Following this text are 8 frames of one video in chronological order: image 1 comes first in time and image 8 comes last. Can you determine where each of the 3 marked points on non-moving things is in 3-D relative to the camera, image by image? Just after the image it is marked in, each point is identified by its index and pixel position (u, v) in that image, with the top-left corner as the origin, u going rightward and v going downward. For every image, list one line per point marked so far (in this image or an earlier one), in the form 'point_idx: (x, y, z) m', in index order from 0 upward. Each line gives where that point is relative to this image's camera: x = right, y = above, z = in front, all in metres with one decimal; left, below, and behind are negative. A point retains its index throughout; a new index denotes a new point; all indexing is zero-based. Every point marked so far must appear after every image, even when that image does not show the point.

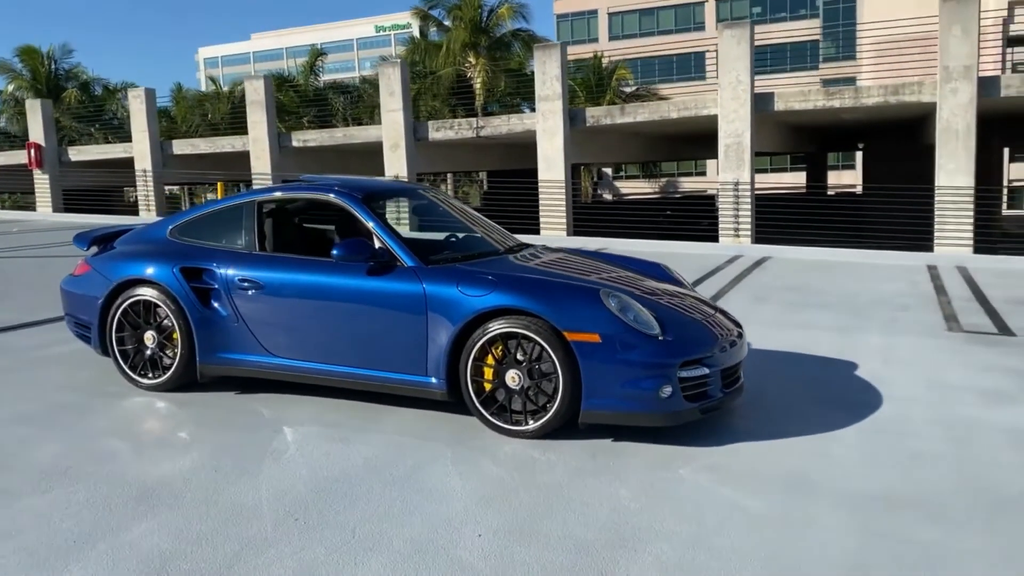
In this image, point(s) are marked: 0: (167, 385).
0: (-1.9, -0.5, +4.7) m
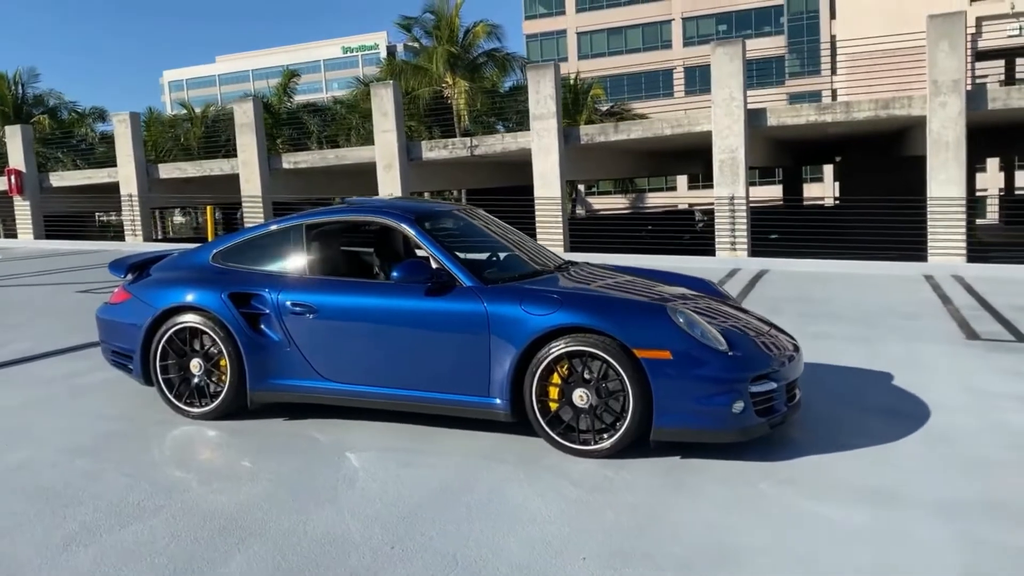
0: (-1.6, -0.7, +4.6) m
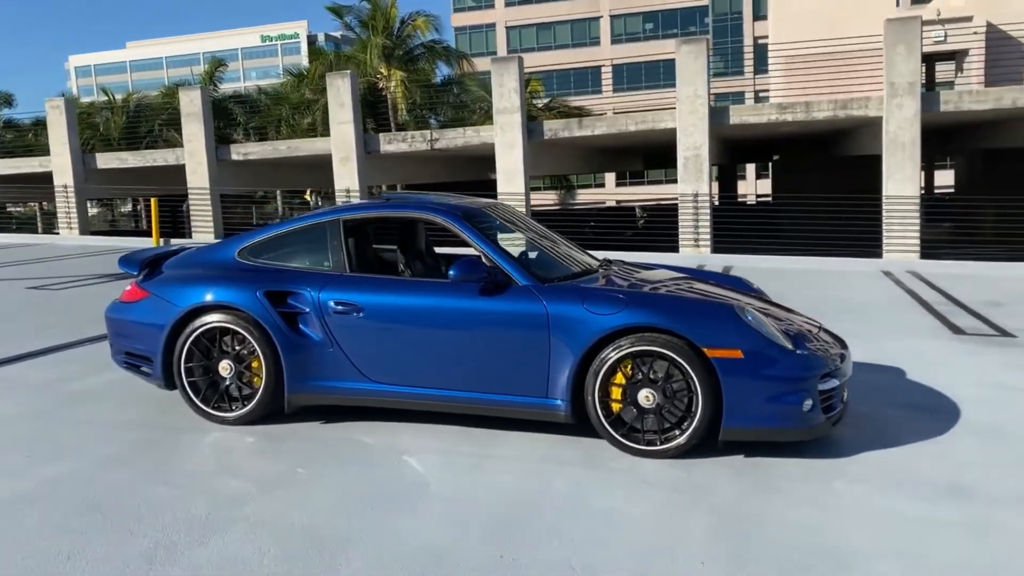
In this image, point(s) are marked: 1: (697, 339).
0: (-1.3, -0.7, +4.4) m
1: (+0.8, -0.2, +3.8) m
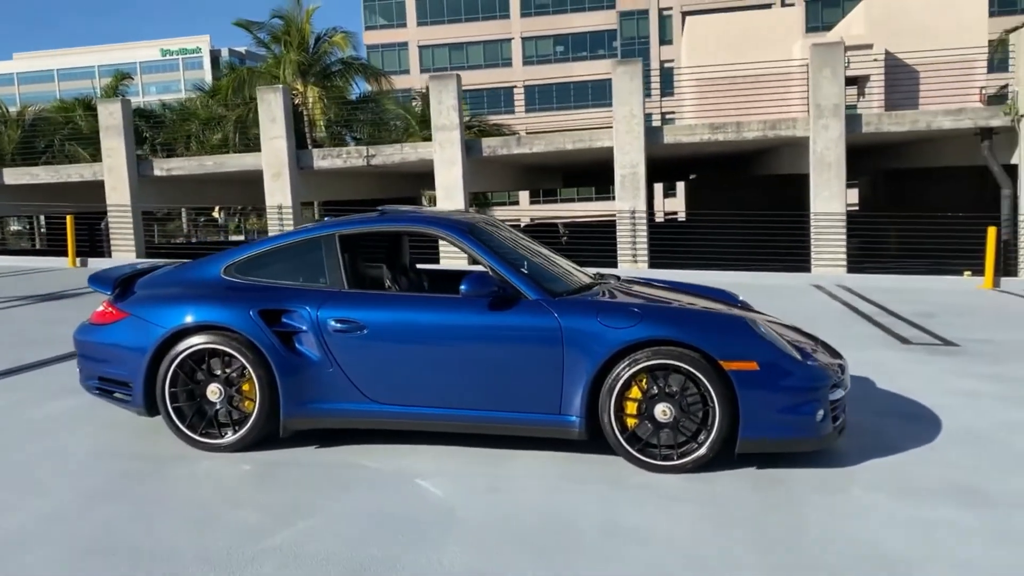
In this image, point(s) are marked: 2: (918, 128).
0: (-1.3, -0.8, +4.1) m
1: (+0.9, -0.3, +3.8) m
2: (+7.4, +2.8, +15.1) m
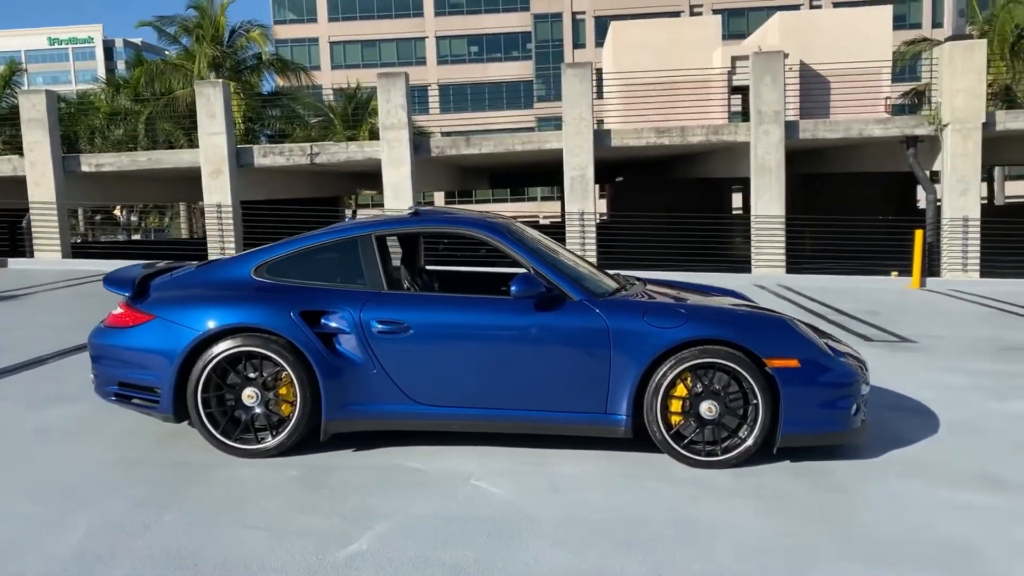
0: (-1.1, -0.8, +4.0) m
1: (+1.1, -0.3, +3.9) m
2: (+6.4, +2.9, +15.9) m
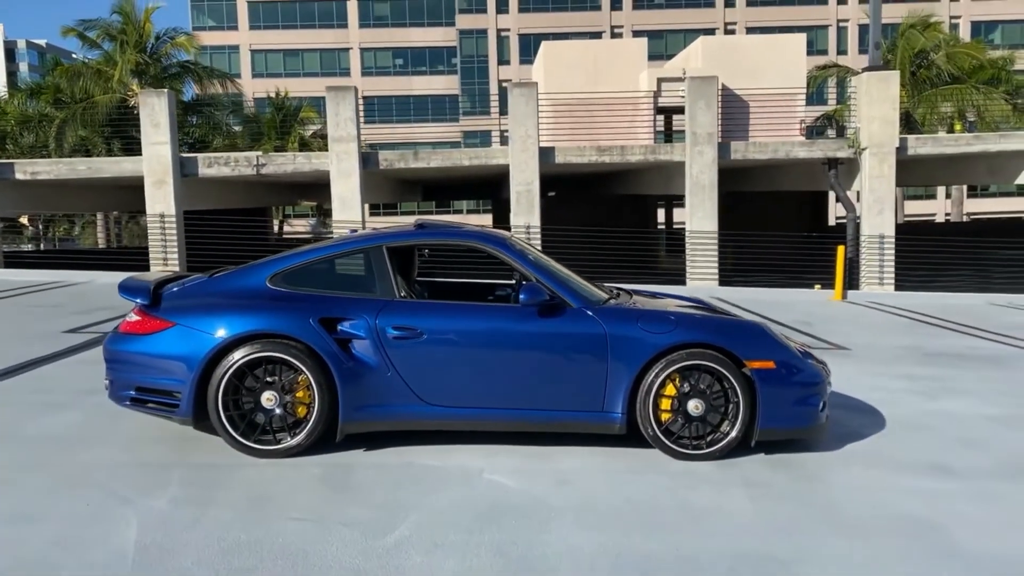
0: (-1.1, -0.8, +4.2) m
1: (+1.2, -0.3, +4.3) m
2: (+5.2, +2.6, +16.8) m
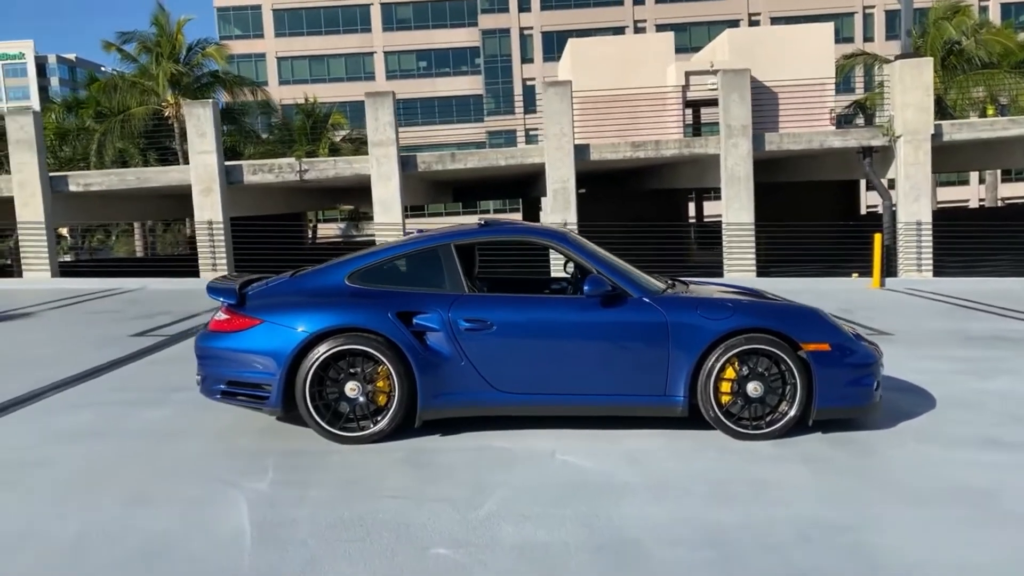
0: (-0.7, -0.8, +4.5) m
1: (+1.5, -0.3, +4.5) m
2: (+5.9, +2.8, +16.9) m
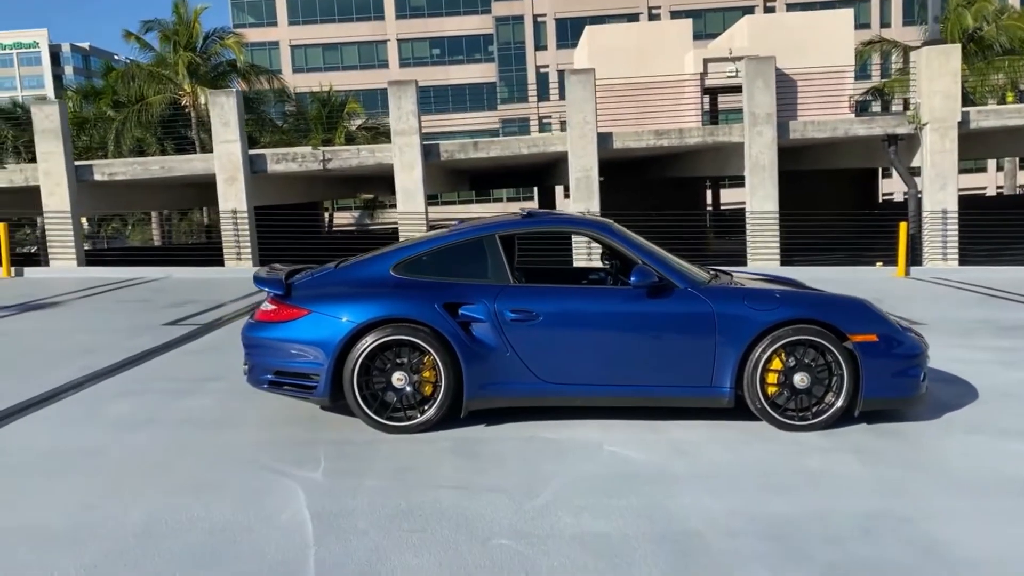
0: (-0.5, -0.7, +4.5) m
1: (+1.8, -0.2, +4.5) m
2: (+6.3, +3.0, +16.8) m
